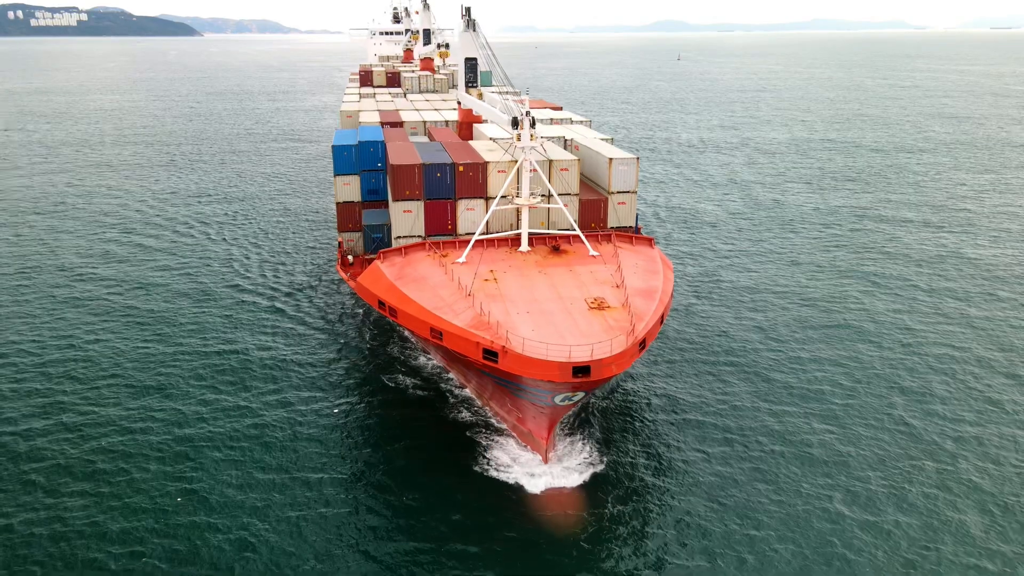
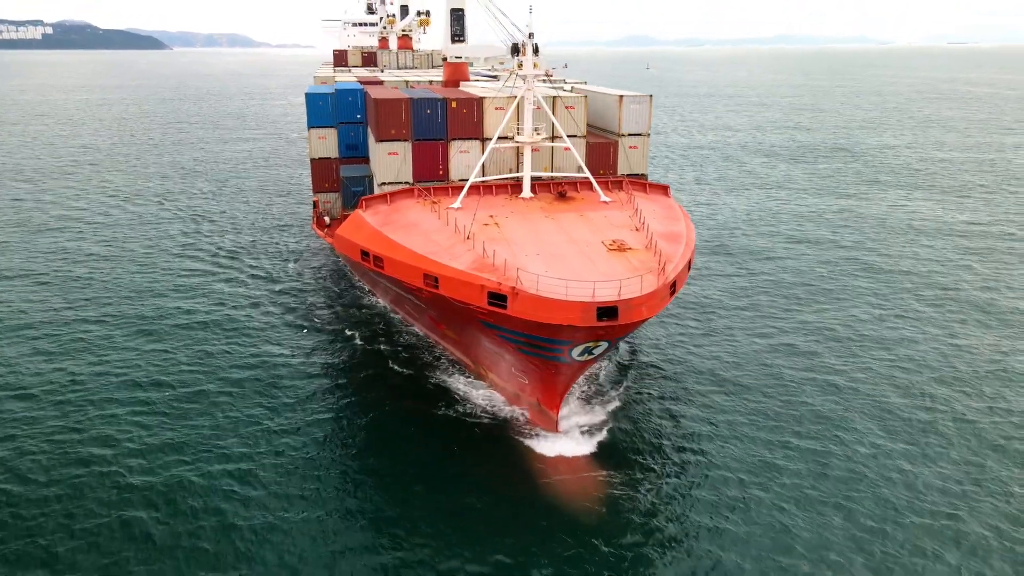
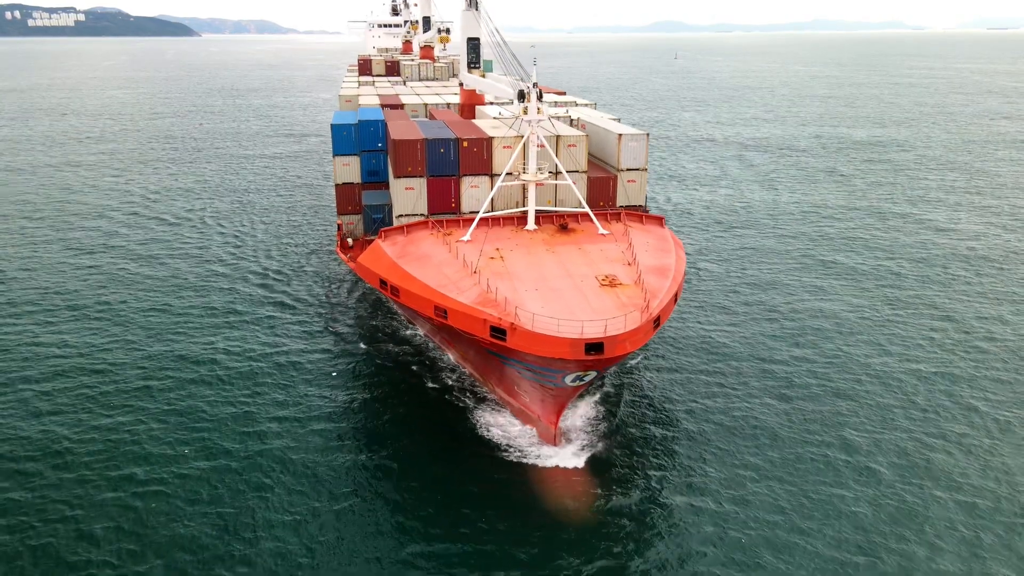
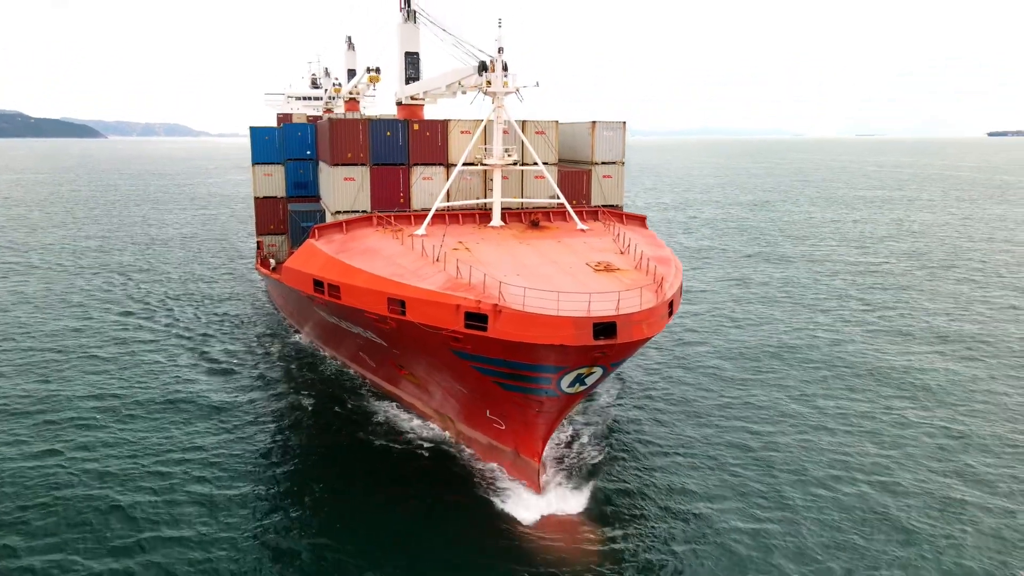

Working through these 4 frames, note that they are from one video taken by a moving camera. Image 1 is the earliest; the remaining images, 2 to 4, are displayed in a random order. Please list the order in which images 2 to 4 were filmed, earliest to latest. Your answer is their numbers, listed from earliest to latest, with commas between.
3, 2, 4
